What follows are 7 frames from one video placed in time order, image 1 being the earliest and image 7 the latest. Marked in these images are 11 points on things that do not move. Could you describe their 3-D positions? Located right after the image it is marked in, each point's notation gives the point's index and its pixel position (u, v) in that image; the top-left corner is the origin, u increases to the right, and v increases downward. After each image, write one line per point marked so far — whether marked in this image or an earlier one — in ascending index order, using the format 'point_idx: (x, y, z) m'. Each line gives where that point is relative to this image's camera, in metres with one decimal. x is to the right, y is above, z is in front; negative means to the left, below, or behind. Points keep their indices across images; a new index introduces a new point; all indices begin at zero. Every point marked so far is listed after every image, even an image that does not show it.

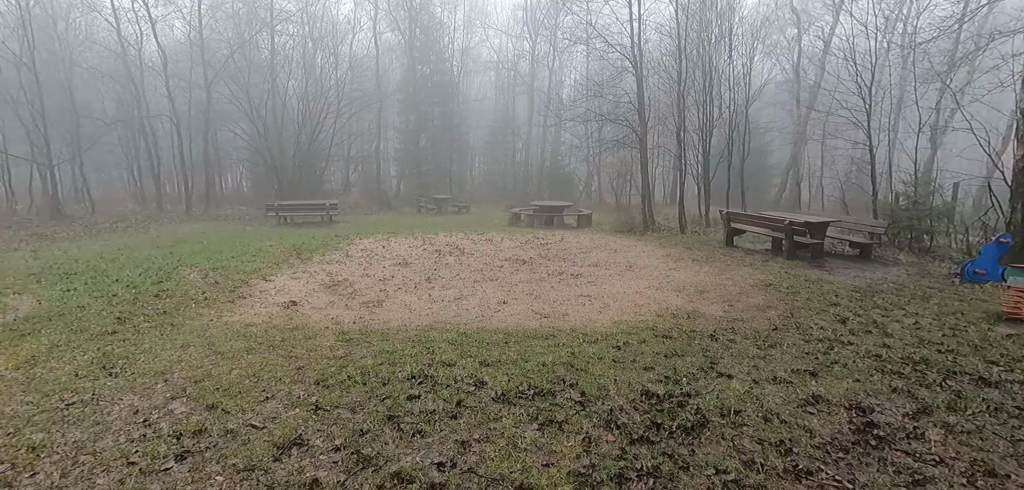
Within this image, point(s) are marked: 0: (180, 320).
0: (-3.3, -0.8, +4.9) m
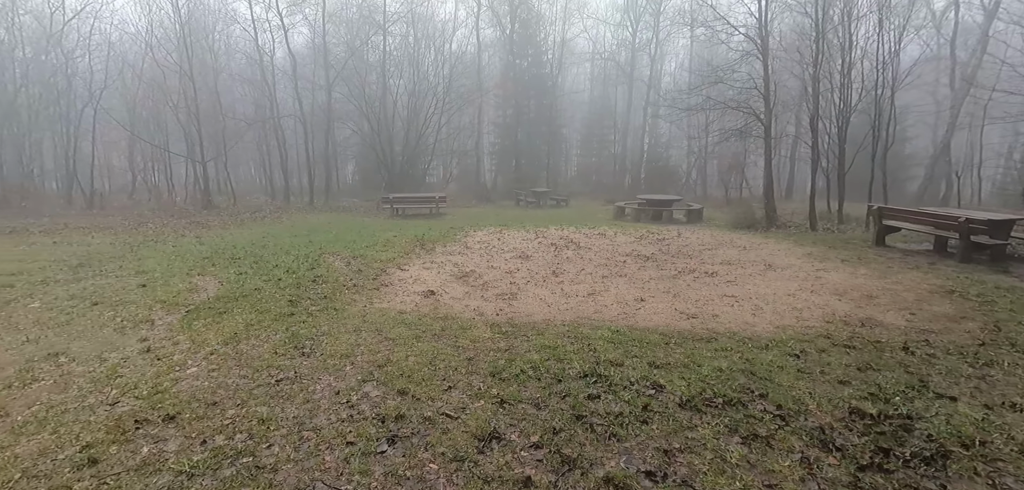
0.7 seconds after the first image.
0: (-1.8, -0.6, +5.3) m
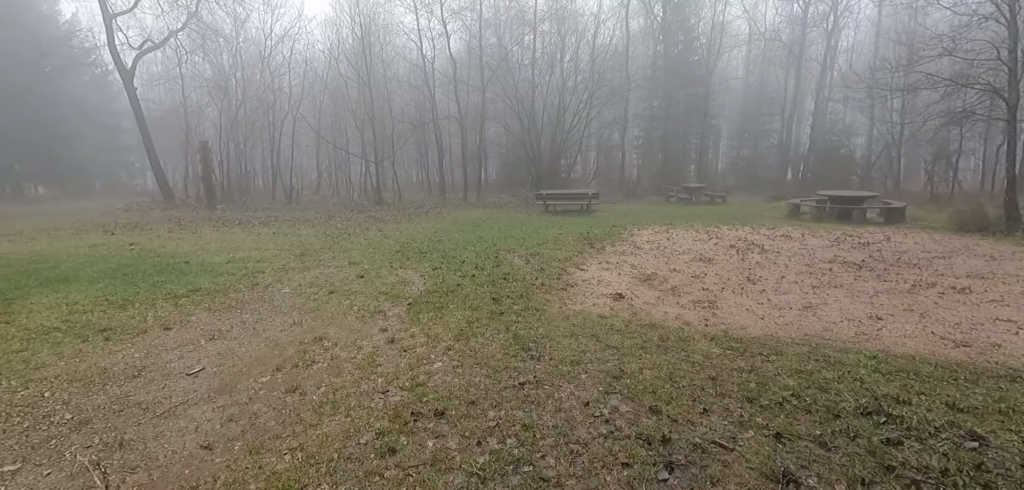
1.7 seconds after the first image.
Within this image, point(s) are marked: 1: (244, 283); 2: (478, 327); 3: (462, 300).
0: (+0.3, -0.7, +5.3) m
1: (-3.5, -0.5, +6.4) m
2: (-0.3, -0.7, +4.3) m
3: (-0.5, -0.6, +5.2) m
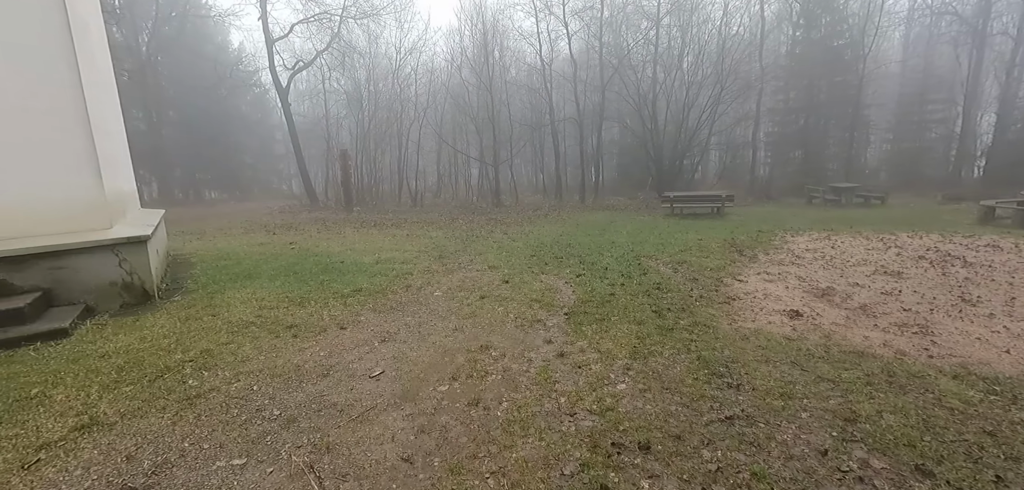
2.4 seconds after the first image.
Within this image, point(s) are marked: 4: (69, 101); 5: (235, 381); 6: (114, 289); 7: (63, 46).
0: (+1.9, -0.8, +4.8) m
1: (-1.5, -0.5, +6.7) m
2: (+1.1, -0.8, +3.9) m
3: (+1.1, -0.7, +4.9) m
4: (-5.0, +1.7, +5.5) m
5: (-2.0, -1.0, +3.7) m
6: (-4.6, -0.5, +5.7) m
7: (-5.0, +2.2, +5.5) m
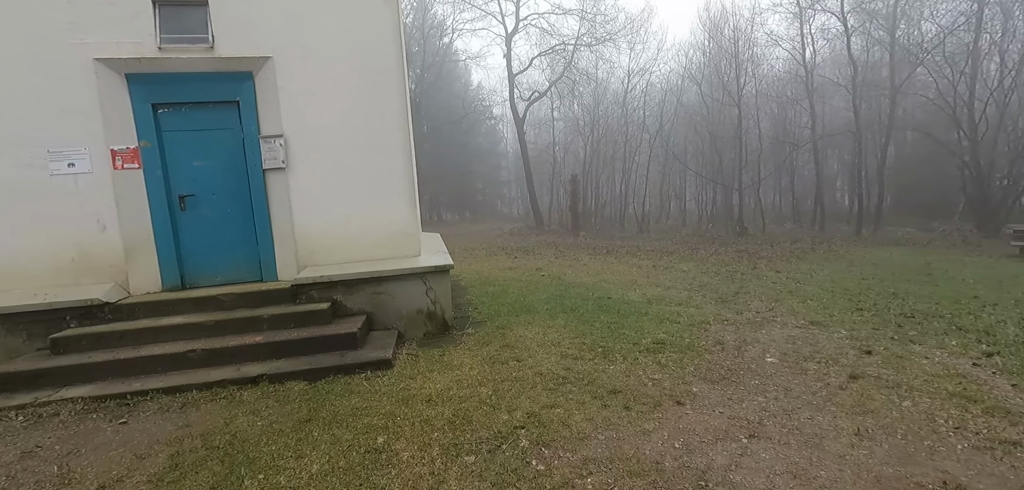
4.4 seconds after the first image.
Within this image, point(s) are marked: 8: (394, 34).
0: (+4.5, -1.3, +2.4) m
1: (+2.1, -1.0, +5.4) m
2: (+3.4, -1.2, +1.8) m
3: (+3.8, -1.2, +2.8) m
4: (-1.4, +1.4, +5.8) m
5: (+0.4, -1.3, +2.9) m
6: (-1.1, -0.8, +5.8) m
7: (-1.4, +1.9, +5.8) m
8: (-1.4, +2.4, +5.7) m
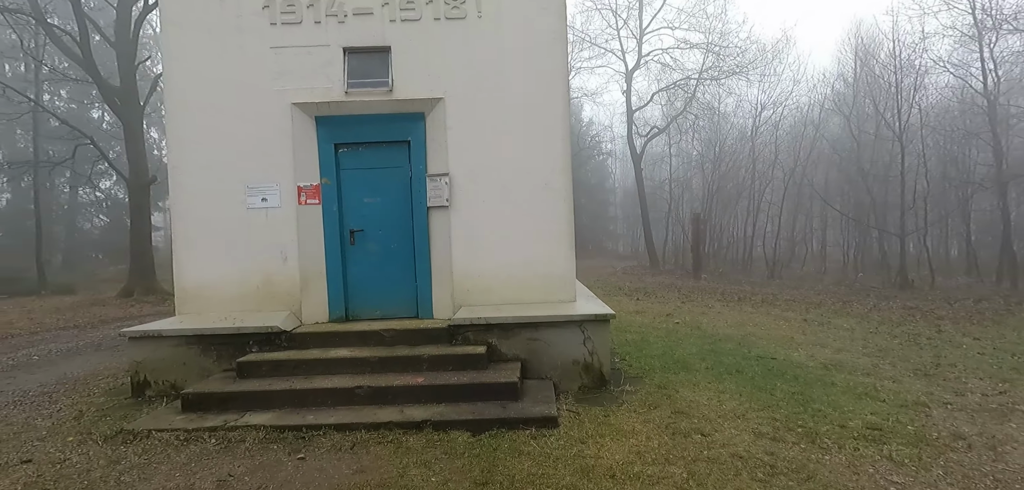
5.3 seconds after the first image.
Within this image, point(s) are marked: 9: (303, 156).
0: (+5.5, -1.7, +0.9) m
1: (+3.7, -1.6, +4.4) m
2: (+4.3, -1.6, +0.6) m
3: (+4.9, -1.6, +1.4) m
4: (+0.5, +0.9, +5.6) m
5: (+1.6, -1.7, +2.2) m
6: (+0.7, -1.3, +5.4) m
7: (+0.6, +1.4, +5.6) m
8: (+0.6, +1.9, +5.6) m
9: (-2.4, +1.0, +5.6) m
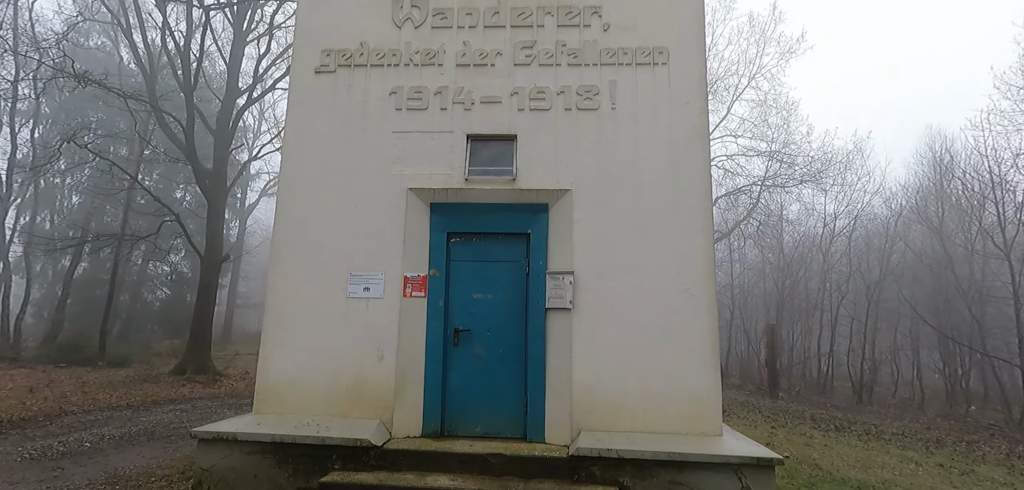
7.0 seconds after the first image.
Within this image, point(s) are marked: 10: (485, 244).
0: (+6.3, -2.2, -0.7) m
1: (+4.8, -2.6, +2.9) m
2: (+5.1, -2.0, -0.8) m
3: (+5.7, -2.1, -0.1) m
4: (+1.9, -0.3, +4.9) m
5: (+2.5, -2.1, +1.0) m
6: (+1.9, -2.4, +4.2) m
7: (+1.9, +0.3, +5.0) m
8: (+2.0, +0.8, +5.0) m
9: (-1.0, 0.0, +5.2) m
10: (-0.3, 0.0, +5.2) m
